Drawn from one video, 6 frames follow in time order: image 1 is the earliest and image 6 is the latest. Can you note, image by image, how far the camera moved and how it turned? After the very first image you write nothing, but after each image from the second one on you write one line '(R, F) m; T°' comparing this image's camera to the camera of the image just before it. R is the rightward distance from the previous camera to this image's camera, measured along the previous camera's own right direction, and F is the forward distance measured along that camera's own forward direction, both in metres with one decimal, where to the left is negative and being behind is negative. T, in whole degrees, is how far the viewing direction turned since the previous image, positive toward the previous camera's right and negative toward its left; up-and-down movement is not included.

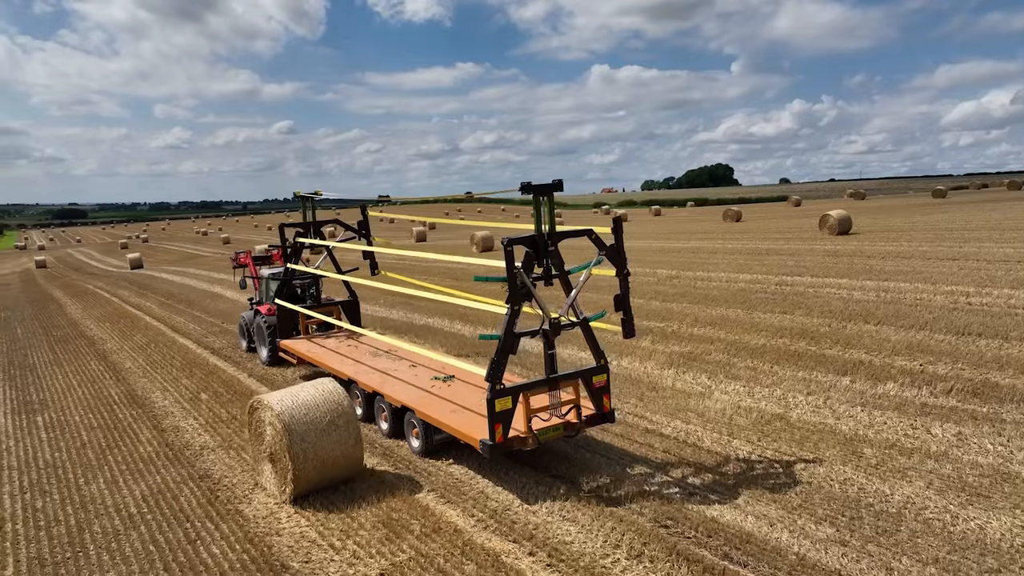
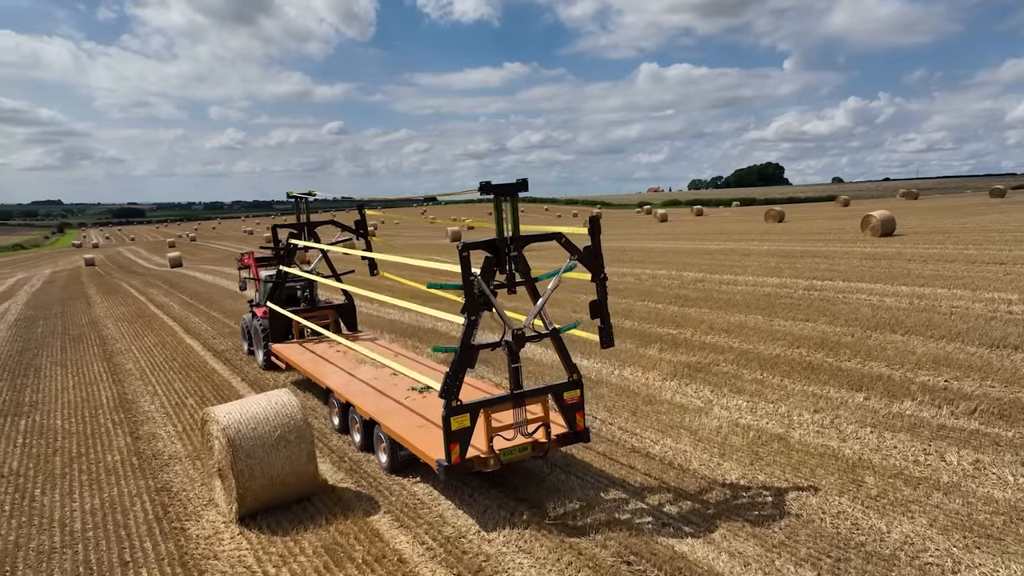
(+0.6, +0.5) m; -3°
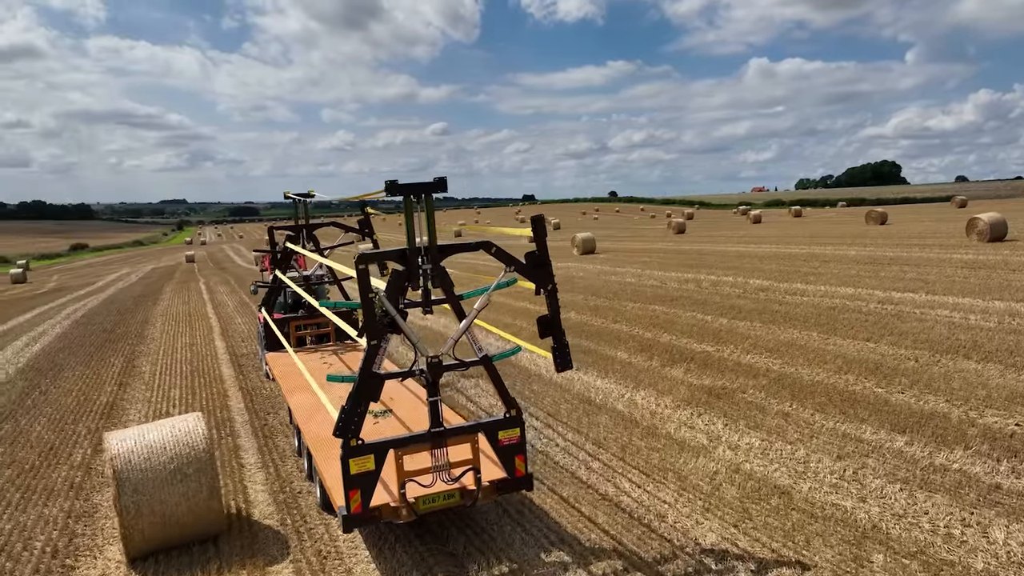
(+1.1, +0.9) m; -7°
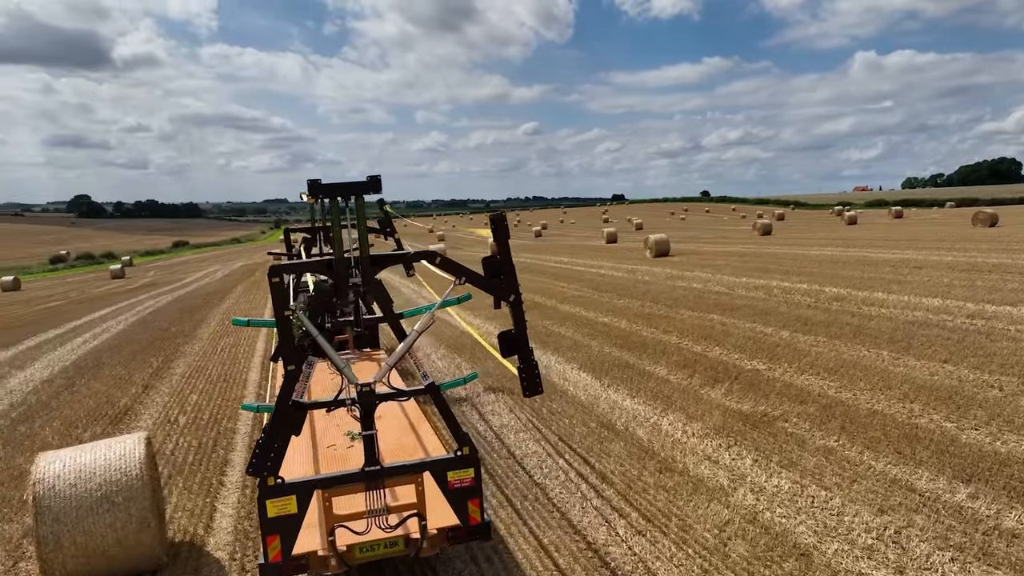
(+0.7, +0.7) m; -7°
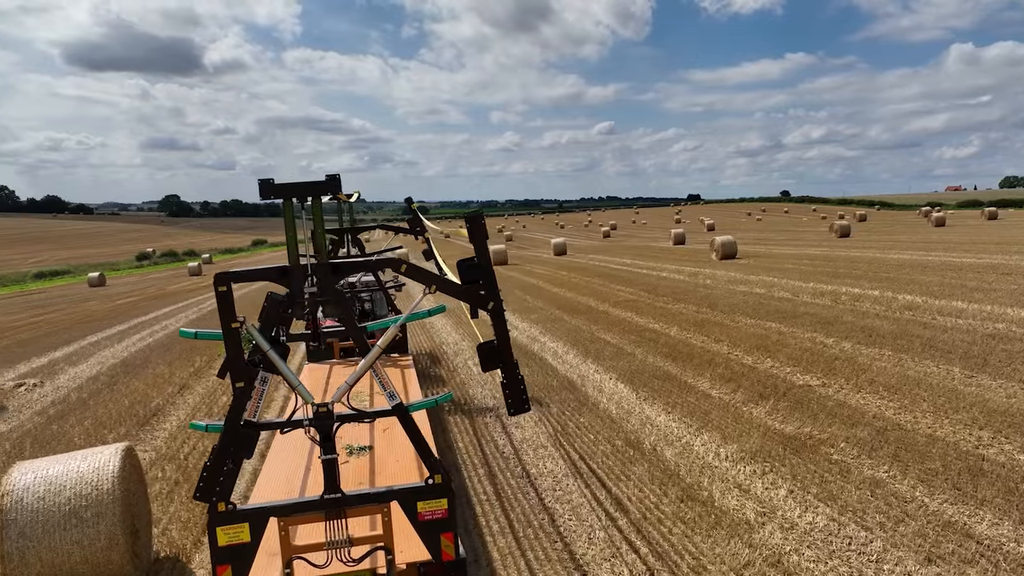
(+0.4, +0.4) m; -5°
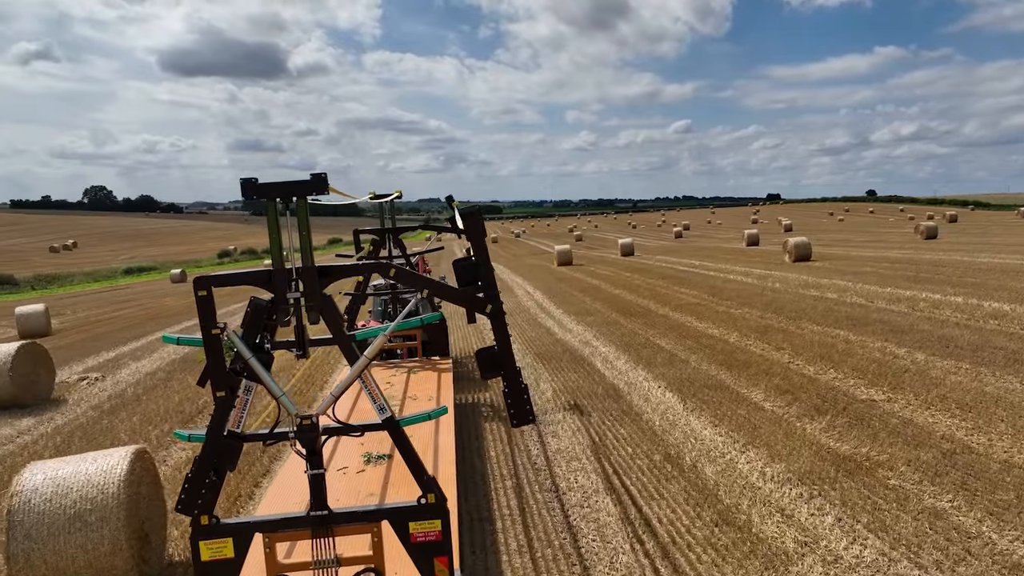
(+0.3, +0.3) m; -5°
